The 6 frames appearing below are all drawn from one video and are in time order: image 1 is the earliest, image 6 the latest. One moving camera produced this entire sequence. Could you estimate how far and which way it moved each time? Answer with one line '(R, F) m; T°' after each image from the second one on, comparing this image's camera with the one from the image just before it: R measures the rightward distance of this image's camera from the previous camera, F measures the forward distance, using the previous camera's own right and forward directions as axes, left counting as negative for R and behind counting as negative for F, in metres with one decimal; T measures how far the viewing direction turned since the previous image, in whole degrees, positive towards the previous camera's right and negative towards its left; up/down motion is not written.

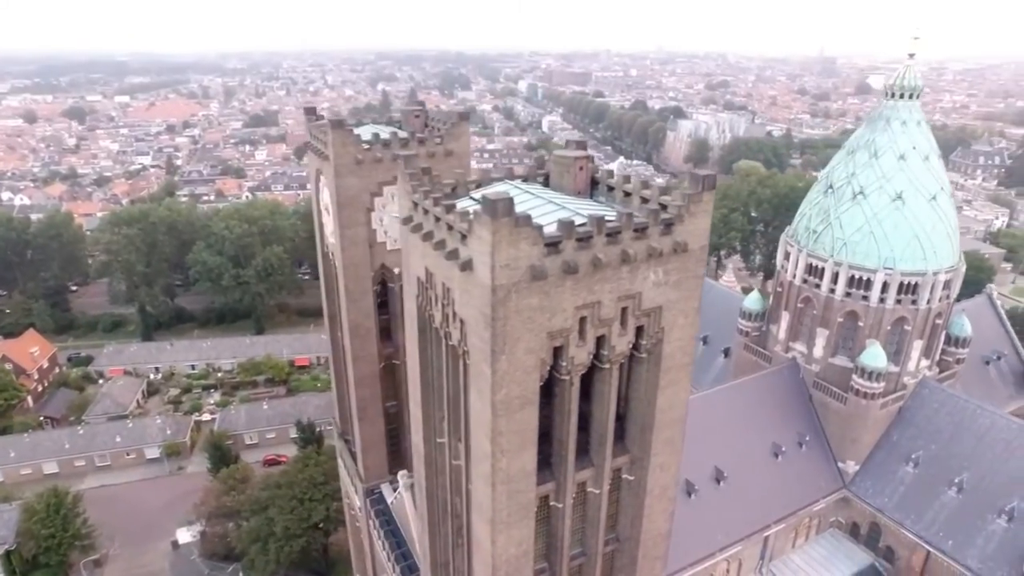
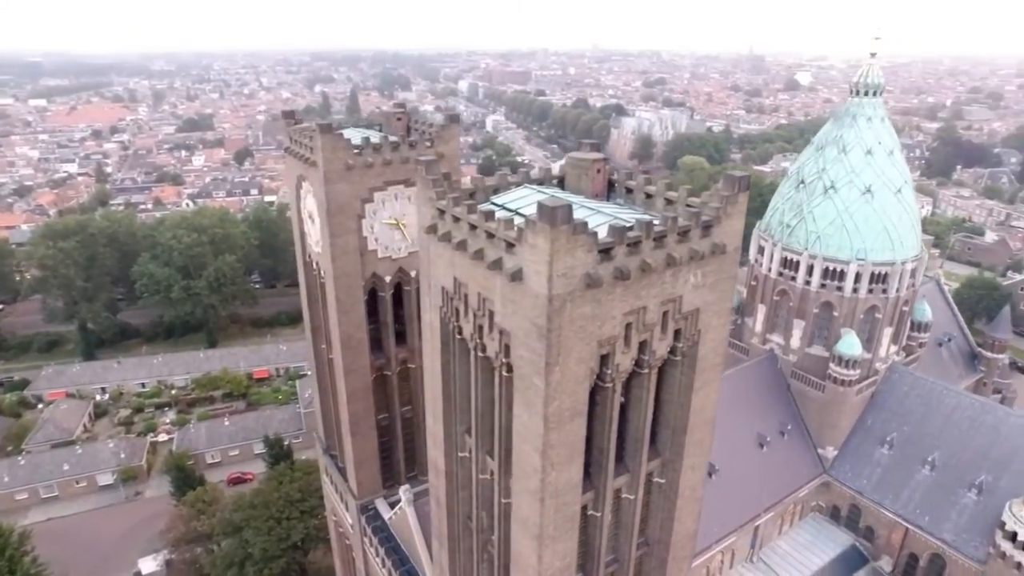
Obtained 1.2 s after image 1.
(-1.5, +0.4) m; +5°
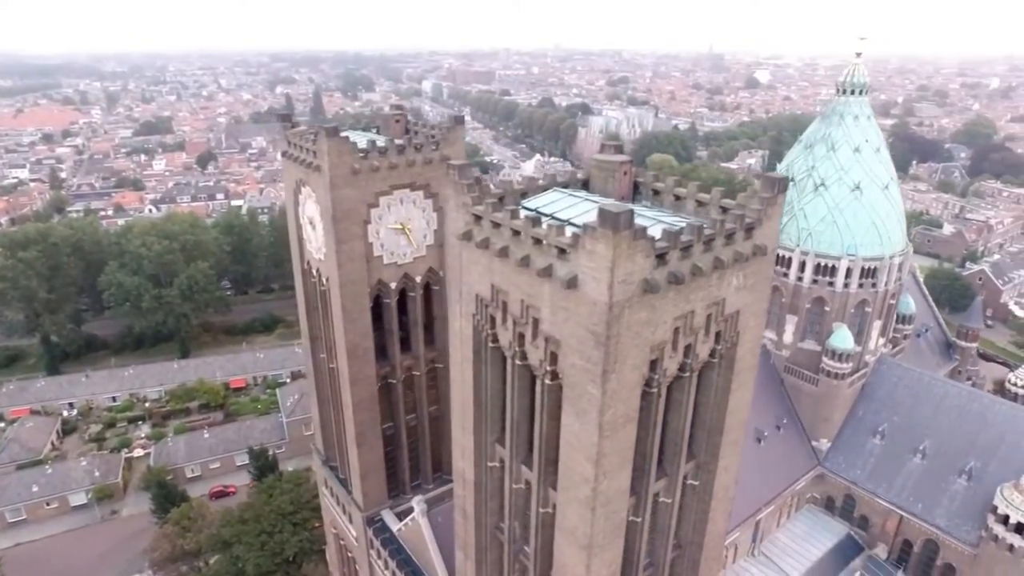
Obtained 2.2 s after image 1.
(-1.2, +0.2) m; +3°
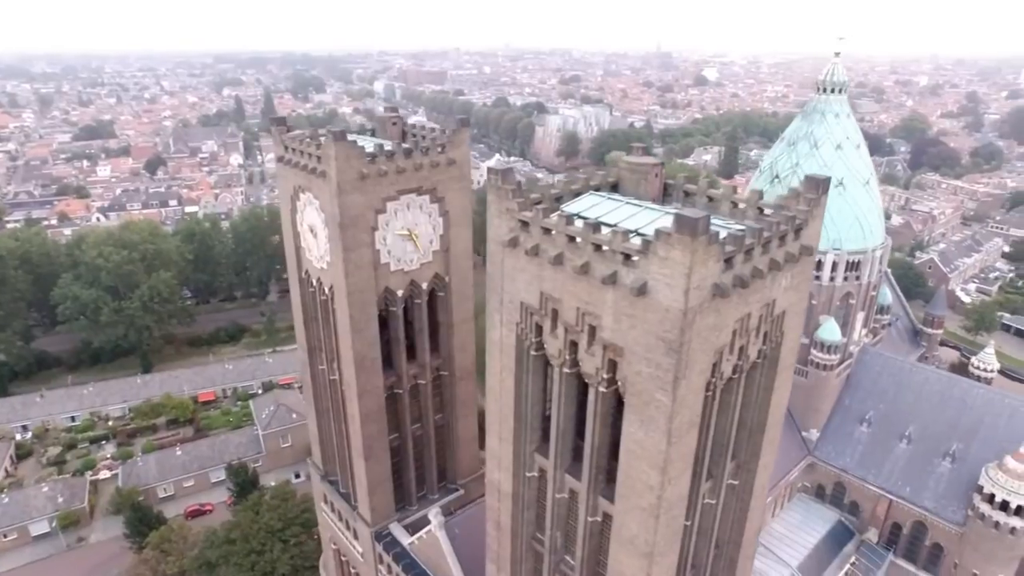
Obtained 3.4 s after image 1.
(-1.5, +0.3) m; +4°
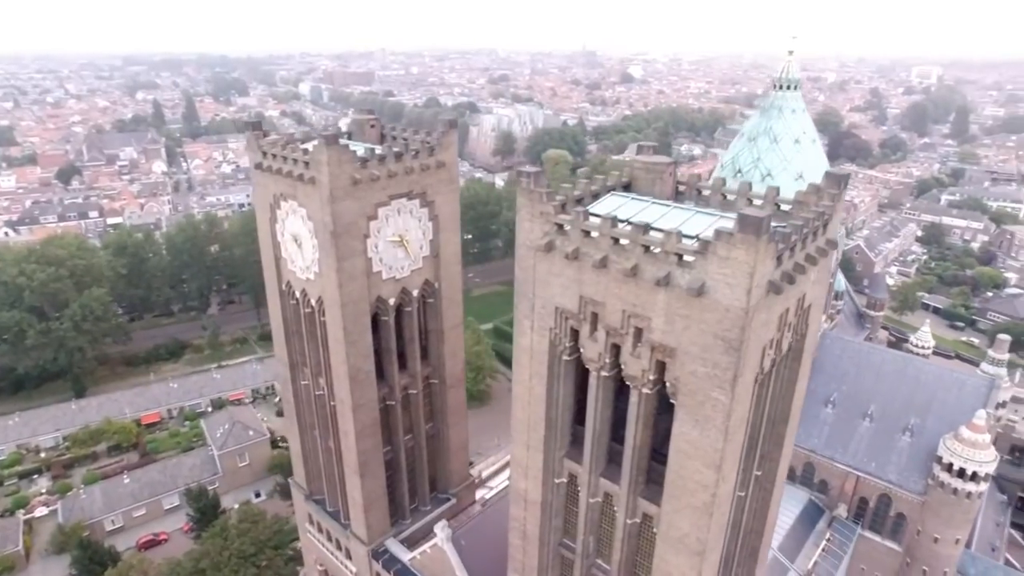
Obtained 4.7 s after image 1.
(-1.6, +0.3) m; +6°
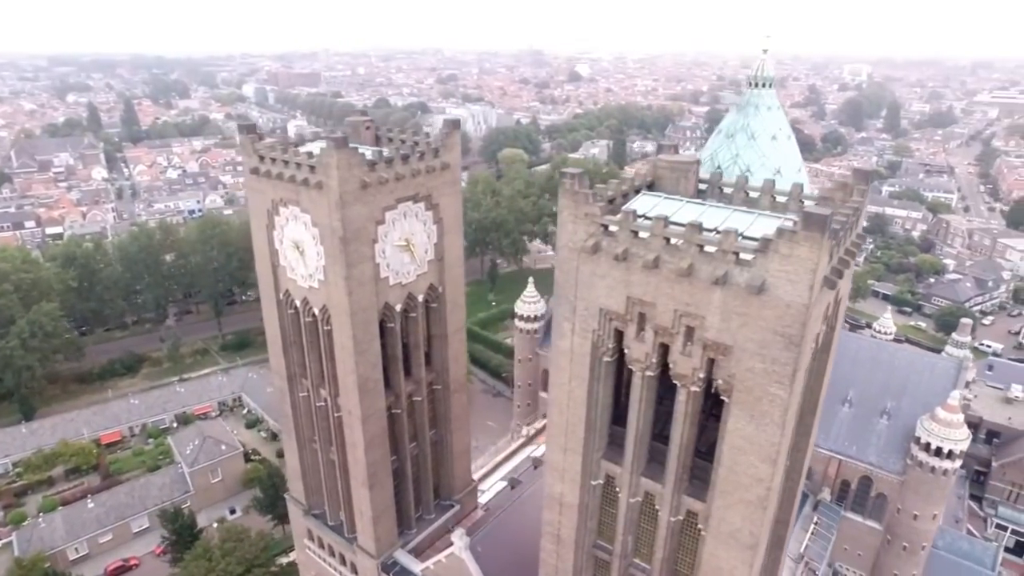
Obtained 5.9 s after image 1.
(-1.5, +0.2) m; +4°
